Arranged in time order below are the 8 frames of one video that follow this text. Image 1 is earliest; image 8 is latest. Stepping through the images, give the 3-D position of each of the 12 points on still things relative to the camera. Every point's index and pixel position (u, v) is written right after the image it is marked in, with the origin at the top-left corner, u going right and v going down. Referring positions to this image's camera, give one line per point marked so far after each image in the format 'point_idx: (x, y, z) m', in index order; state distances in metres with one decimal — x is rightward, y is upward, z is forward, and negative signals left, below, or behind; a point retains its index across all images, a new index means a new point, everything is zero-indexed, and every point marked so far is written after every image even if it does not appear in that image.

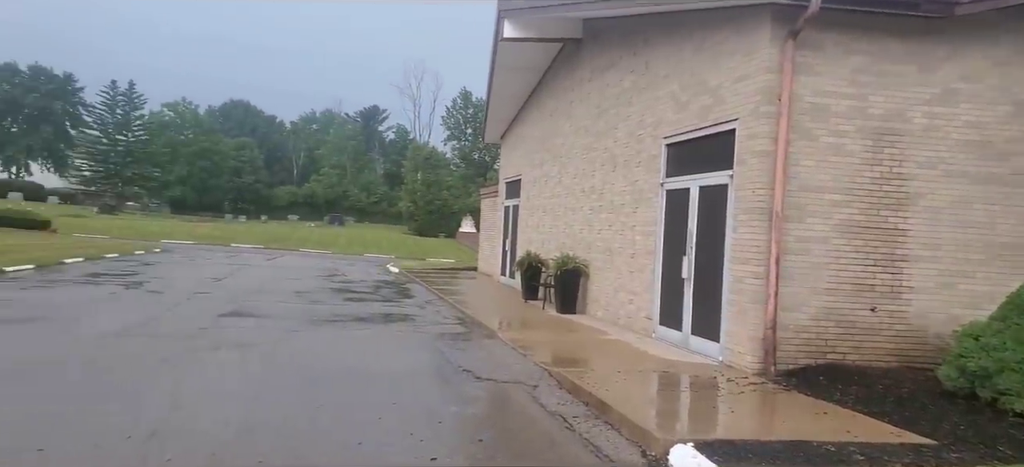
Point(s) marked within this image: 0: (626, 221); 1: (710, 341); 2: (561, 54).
0: (+1.9, +0.2, +10.9) m
1: (+2.6, -1.4, +8.5) m
2: (+1.1, +3.9, +14.2) m
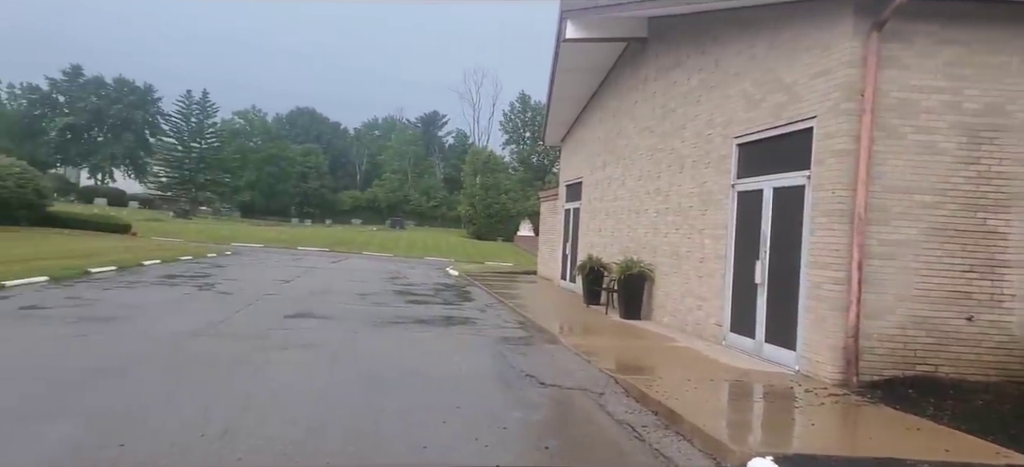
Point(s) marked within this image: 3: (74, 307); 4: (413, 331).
0: (+3.0, +0.2, +10.5) m
1: (+3.4, -1.4, +8.1) m
2: (+2.5, +3.9, +14.0) m
3: (-6.8, -1.1, +10.0) m
4: (-1.6, -1.6, +10.3) m
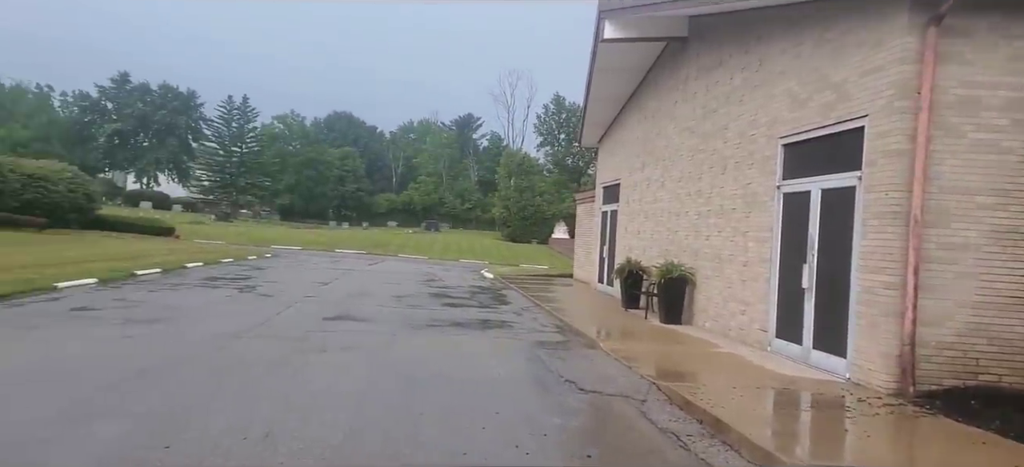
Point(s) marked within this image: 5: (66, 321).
0: (+3.6, +0.1, +10.3) m
1: (+3.9, -1.5, +7.8) m
2: (+3.2, +3.8, +13.7) m
3: (-6.2, -1.2, +10.2) m
4: (-1.0, -1.6, +10.3) m
5: (-6.1, -1.2, +8.8) m
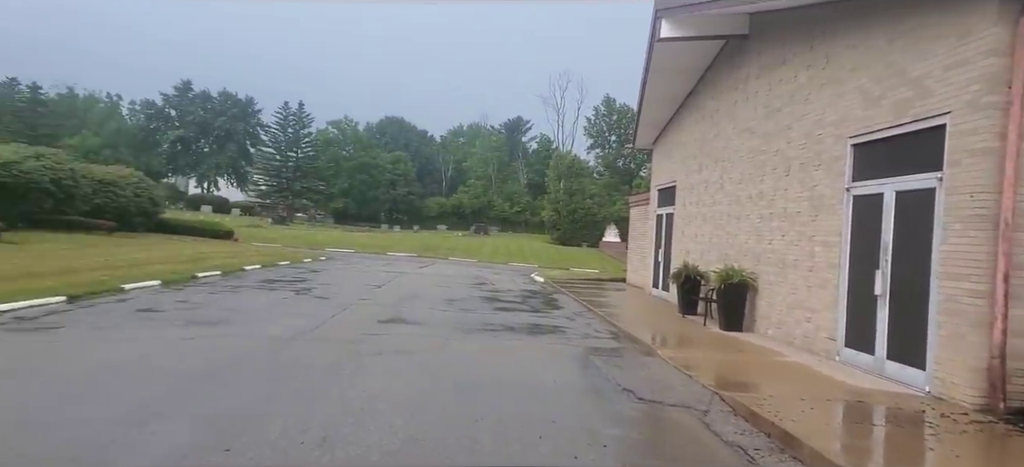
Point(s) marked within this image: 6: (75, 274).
0: (+4.4, 0.0, +9.8) m
1: (+4.5, -1.5, +7.3) m
2: (+4.3, +3.7, +13.3) m
3: (-5.3, -1.2, +10.5) m
4: (-0.1, -1.7, +10.2) m
5: (-5.3, -1.2, +9.1) m
6: (-9.0, -0.8, +13.3) m
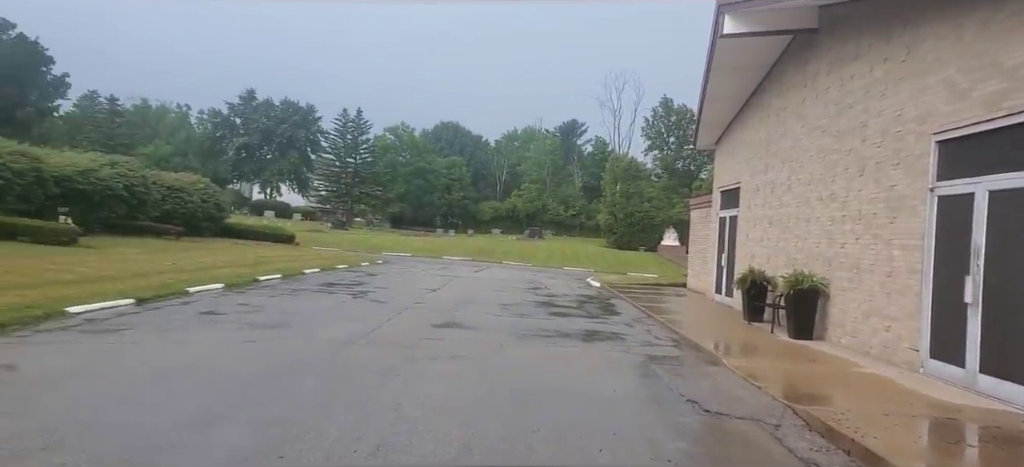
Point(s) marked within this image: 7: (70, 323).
0: (+5.2, 0.0, +9.2) m
1: (+5.2, -1.6, +6.7) m
2: (+5.4, +3.7, +12.7) m
3: (-4.4, -1.3, +10.7) m
4: (+0.7, -1.7, +9.9) m
5: (-4.5, -1.3, +9.3) m
6: (-7.8, -0.9, +13.8) m
7: (-5.6, -1.1, +8.2) m
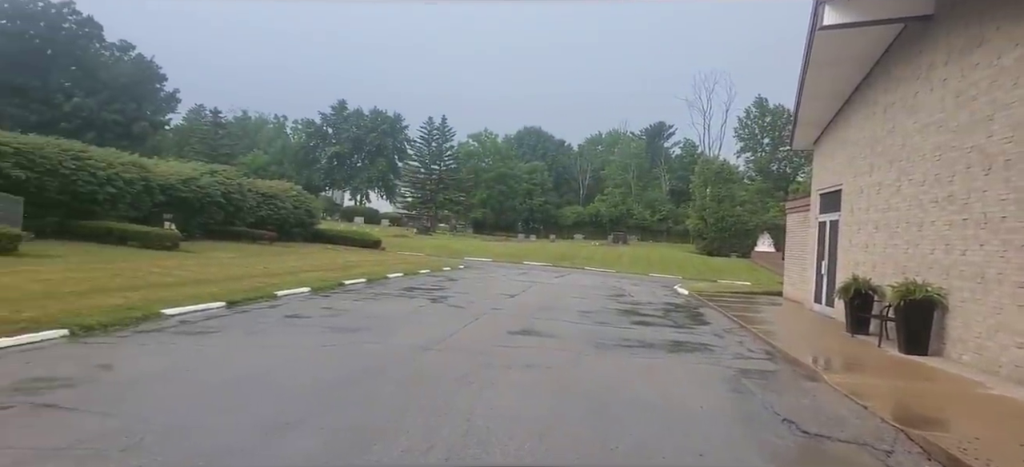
0: (+6.3, -0.1, +8.2) m
1: (+5.9, -1.6, +5.7) m
2: (+6.9, +3.6, +11.7) m
3: (-3.1, -1.4, +10.9) m
4: (+1.9, -1.8, +9.4) m
5: (-3.4, -1.4, +9.5) m
6: (-6.1, -1.0, +14.3) m
7: (-4.6, -1.2, +8.6) m
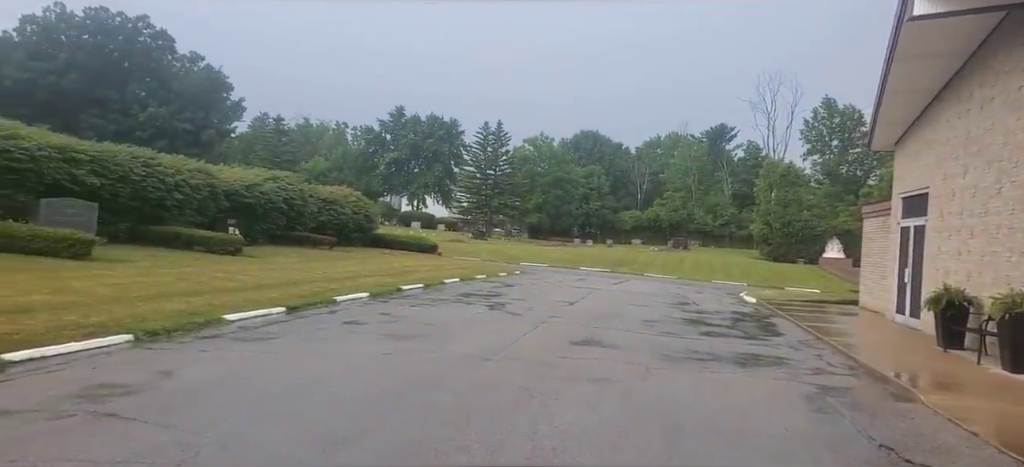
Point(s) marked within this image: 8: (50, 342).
0: (+7.0, -0.1, +7.3) m
1: (+6.4, -1.7, +4.8) m
2: (+8.0, +3.5, +10.7) m
3: (-2.1, -1.5, +10.7) m
4: (+2.8, -1.9, +8.9) m
5: (-2.5, -1.5, +9.4) m
6: (-4.8, -1.1, +14.5) m
7: (-3.8, -1.3, +8.6) m
8: (-4.6, -1.1, +6.5) m
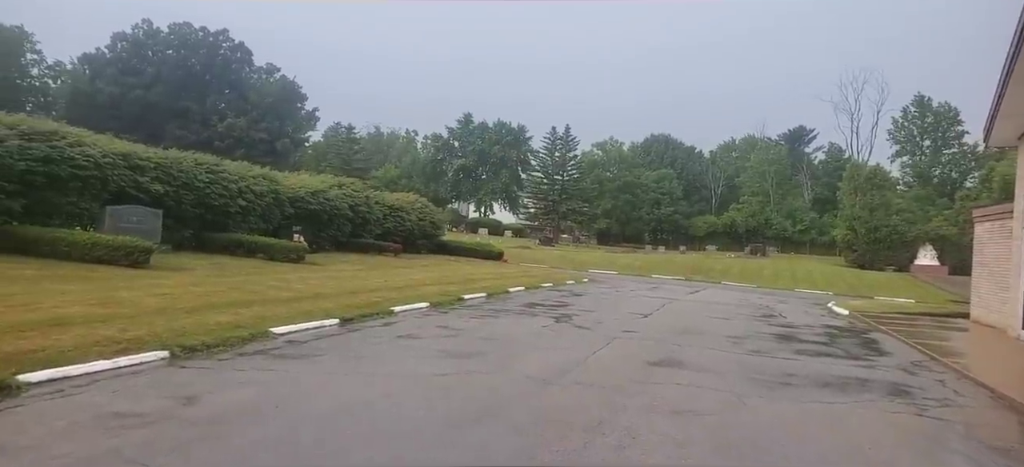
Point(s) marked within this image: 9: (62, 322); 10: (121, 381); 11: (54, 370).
0: (+7.6, -0.2, +5.6) m
1: (+6.8, -1.7, +3.2) m
2: (+8.9, +3.4, +9.0) m
3: (-1.0, -1.6, +10.0) m
4: (+3.6, -2.0, +7.6) m
5: (-1.6, -1.6, +8.7) m
6: (-3.3, -1.3, +14.0) m
7: (-3.0, -1.4, +8.0) m
8: (-4.0, -1.2, +6.0) m
9: (-5.1, -1.0, +7.4) m
10: (-3.4, -1.3, +5.6) m
11: (-4.0, -1.2, +5.6) m
